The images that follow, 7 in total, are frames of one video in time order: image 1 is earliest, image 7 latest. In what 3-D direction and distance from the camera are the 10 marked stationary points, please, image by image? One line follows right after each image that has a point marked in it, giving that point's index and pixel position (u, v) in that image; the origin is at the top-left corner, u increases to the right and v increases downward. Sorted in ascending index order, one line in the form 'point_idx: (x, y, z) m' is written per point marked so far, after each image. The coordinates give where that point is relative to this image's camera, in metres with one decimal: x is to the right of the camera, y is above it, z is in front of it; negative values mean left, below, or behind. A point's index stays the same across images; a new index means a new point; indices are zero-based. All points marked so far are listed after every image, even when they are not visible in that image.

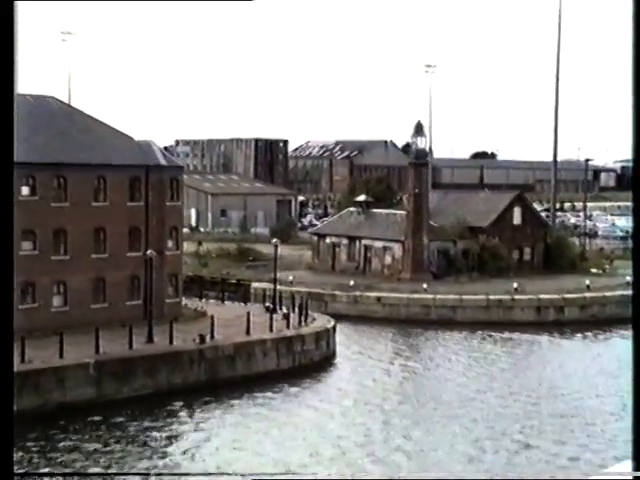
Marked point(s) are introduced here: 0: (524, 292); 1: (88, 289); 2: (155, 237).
0: (+3.1, -0.8, +18.7) m
1: (-2.5, -0.5, +13.6) m
2: (-1.9, 0.0, +14.5) m
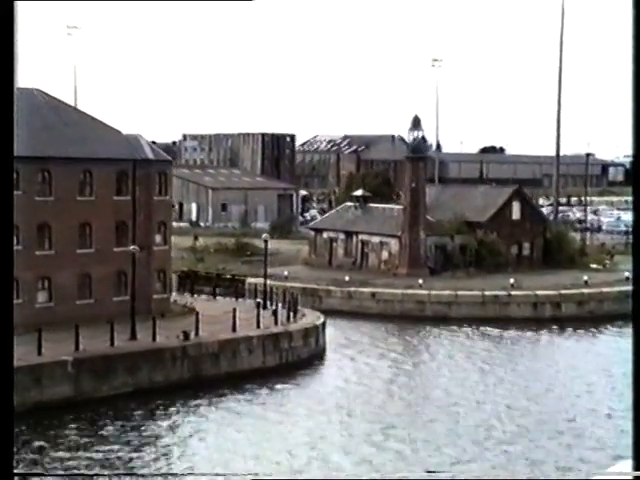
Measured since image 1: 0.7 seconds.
0: (+3.0, -0.7, +18.5) m
1: (-2.7, -0.5, +13.4) m
2: (-2.1, +0.1, +14.3) m
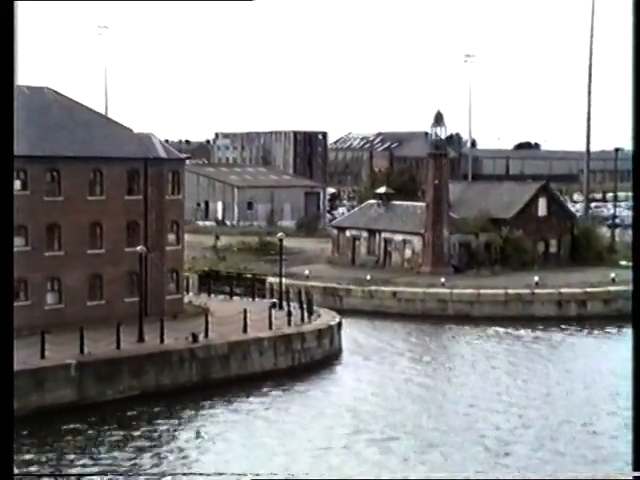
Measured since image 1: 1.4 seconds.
0: (+3.3, -0.7, +18.1) m
1: (-2.5, -0.5, +13.2) m
2: (-1.9, +0.1, +14.1) m
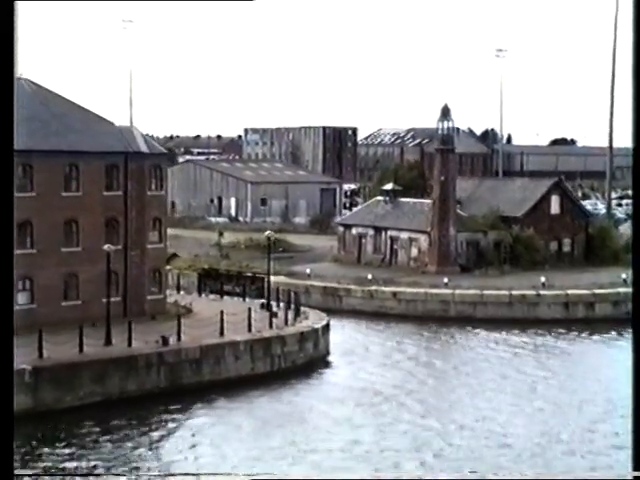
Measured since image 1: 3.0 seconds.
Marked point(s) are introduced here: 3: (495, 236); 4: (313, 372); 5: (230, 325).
0: (+3.3, -0.7, +17.4) m
1: (-2.7, -0.5, +12.7) m
2: (-2.0, +0.1, +13.6) m
3: (+2.8, +0.1, +19.7) m
4: (-0.1, -1.3, +12.4) m
5: (-0.9, -0.9, +12.4) m
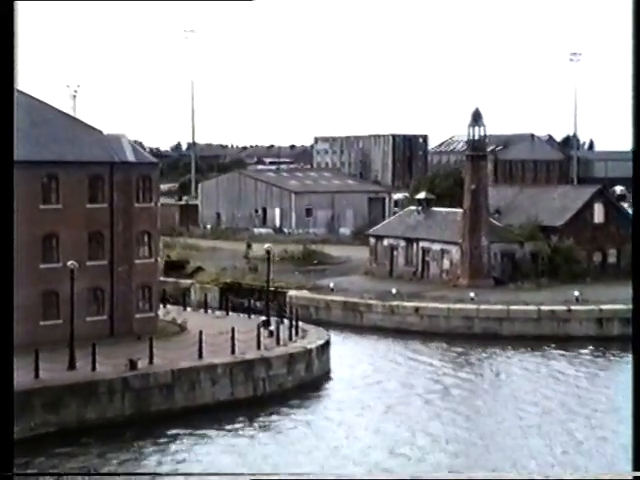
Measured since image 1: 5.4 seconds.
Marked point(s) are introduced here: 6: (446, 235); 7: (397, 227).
0: (+3.5, -0.8, +16.3) m
1: (-2.8, -0.6, +12.0) m
2: (-2.0, 0.0, +12.8) m
3: (+3.2, -0.1, +18.6) m
4: (-0.2, -1.4, +11.5) m
5: (-1.0, -1.0, +11.6) m
6: (+1.9, +0.1, +19.0) m
7: (+1.2, +0.2, +19.9) m
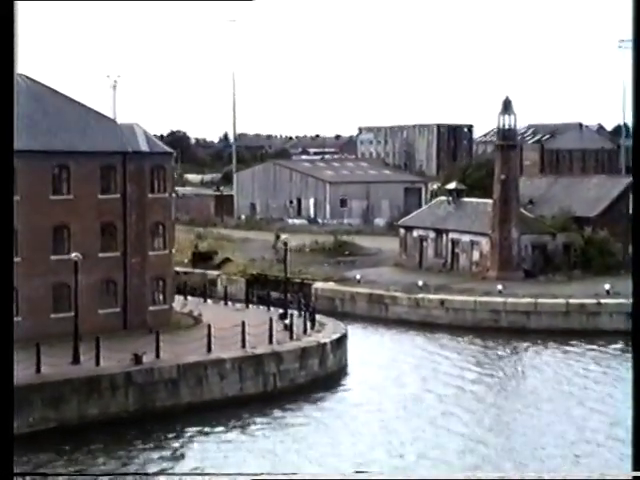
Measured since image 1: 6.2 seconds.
0: (+3.8, -0.7, +15.8) m
1: (-2.6, -0.5, +11.8) m
2: (-1.9, 0.0, +12.6) m
3: (+3.6, 0.0, +18.2) m
4: (-0.1, -1.4, +11.2) m
5: (-0.9, -0.9, +11.4) m
6: (+2.3, +0.2, +18.6) m
7: (+1.7, +0.3, +19.5) m
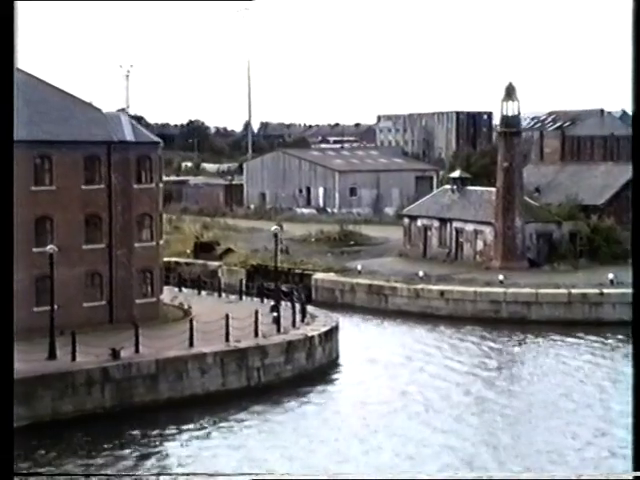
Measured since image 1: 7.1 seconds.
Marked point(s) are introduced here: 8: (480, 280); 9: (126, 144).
0: (+3.8, -0.5, +15.5) m
1: (-2.7, -0.5, +11.6) m
2: (-2.0, +0.1, +12.3) m
3: (+3.6, +0.2, +17.8) m
4: (-0.2, -1.3, +10.9) m
5: (-1.0, -0.8, +11.1) m
6: (+2.4, +0.4, +18.3) m
7: (+1.7, +0.5, +19.2) m
8: (+2.1, -0.5, +16.2) m
9: (-1.9, +1.0, +12.3) m
